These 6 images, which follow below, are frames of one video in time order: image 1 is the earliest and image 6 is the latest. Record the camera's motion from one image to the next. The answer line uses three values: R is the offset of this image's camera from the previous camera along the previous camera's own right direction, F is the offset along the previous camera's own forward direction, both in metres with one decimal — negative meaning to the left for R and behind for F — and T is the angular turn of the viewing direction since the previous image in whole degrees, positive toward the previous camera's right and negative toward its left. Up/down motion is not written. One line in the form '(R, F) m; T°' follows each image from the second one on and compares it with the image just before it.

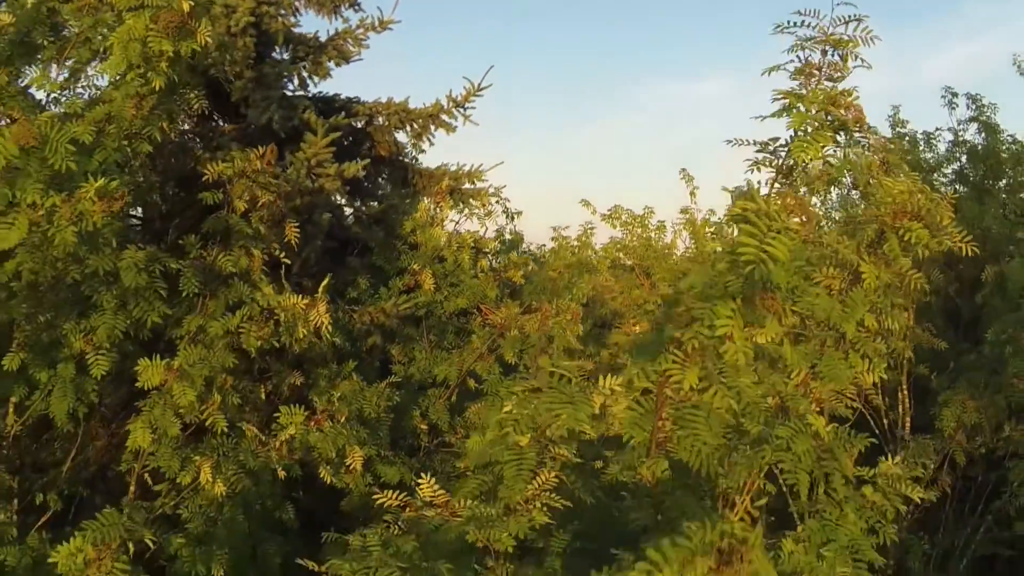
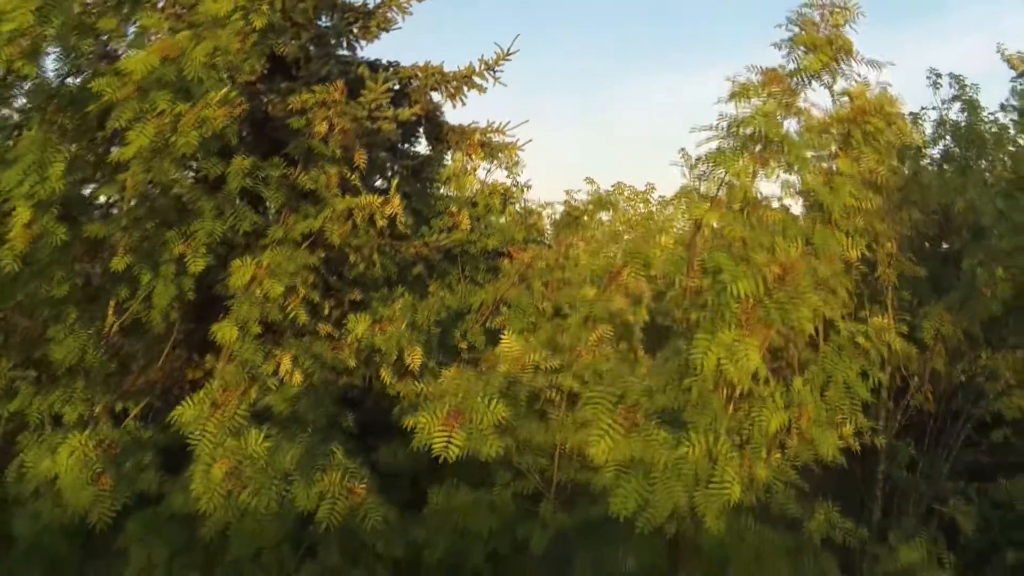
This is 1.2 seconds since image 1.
(-0.2, -0.6) m; +1°
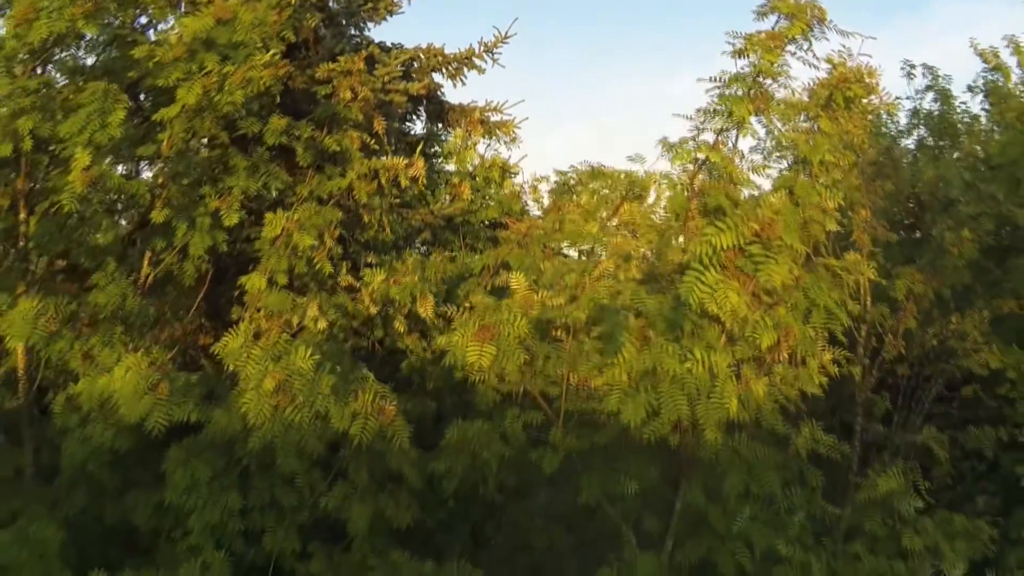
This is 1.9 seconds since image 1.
(-0.1, -0.4) m; +1°
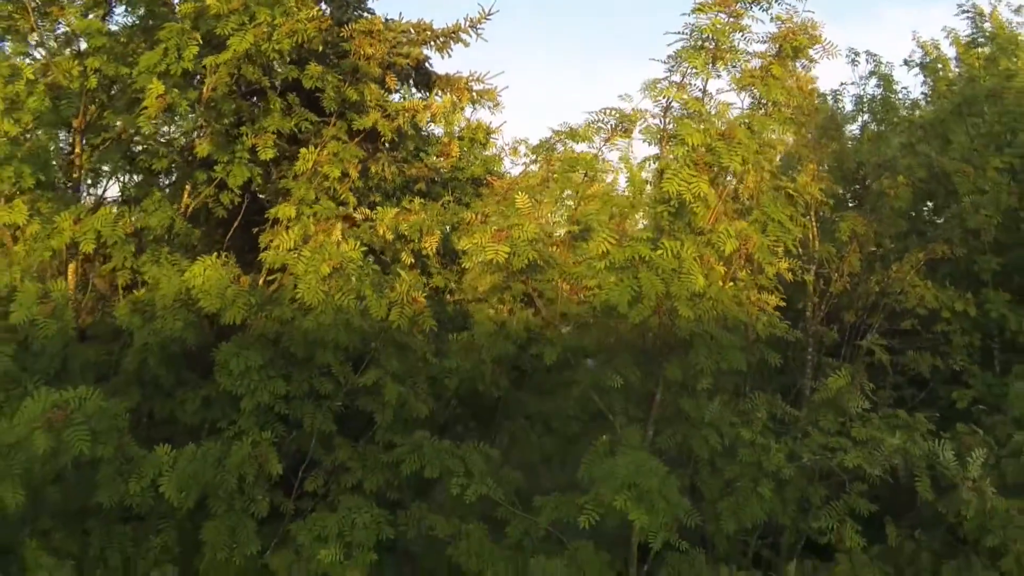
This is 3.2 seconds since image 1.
(-0.2, -0.7) m; +2°
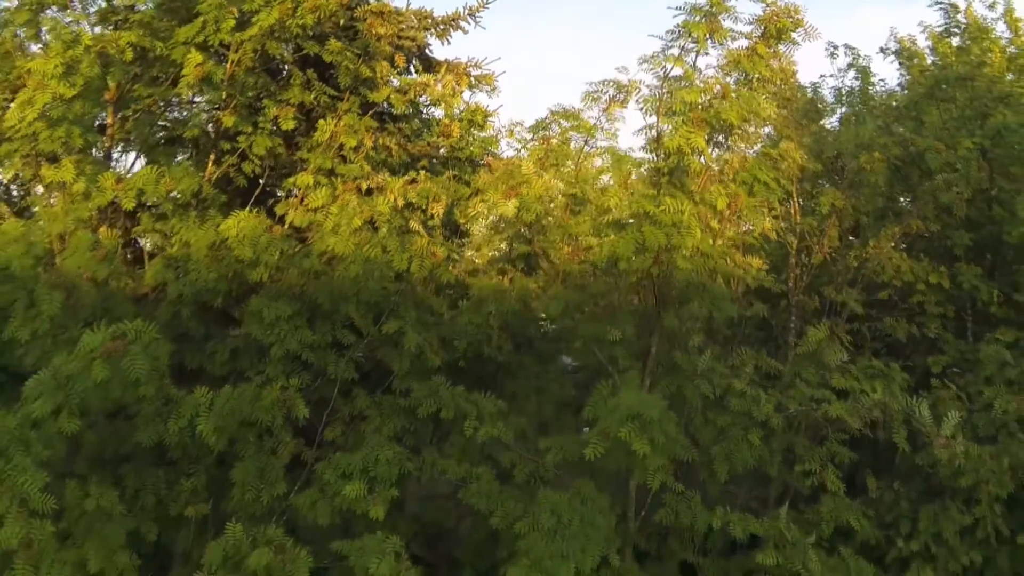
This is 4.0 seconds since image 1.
(-0.1, -0.4) m; +1°
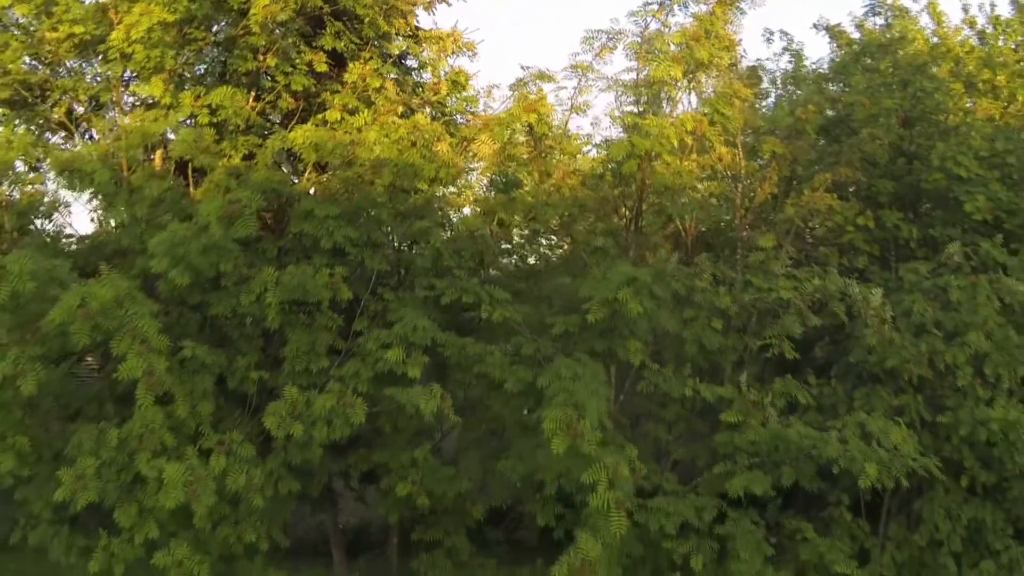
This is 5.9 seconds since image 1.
(-0.4, -1.1) m; +3°
